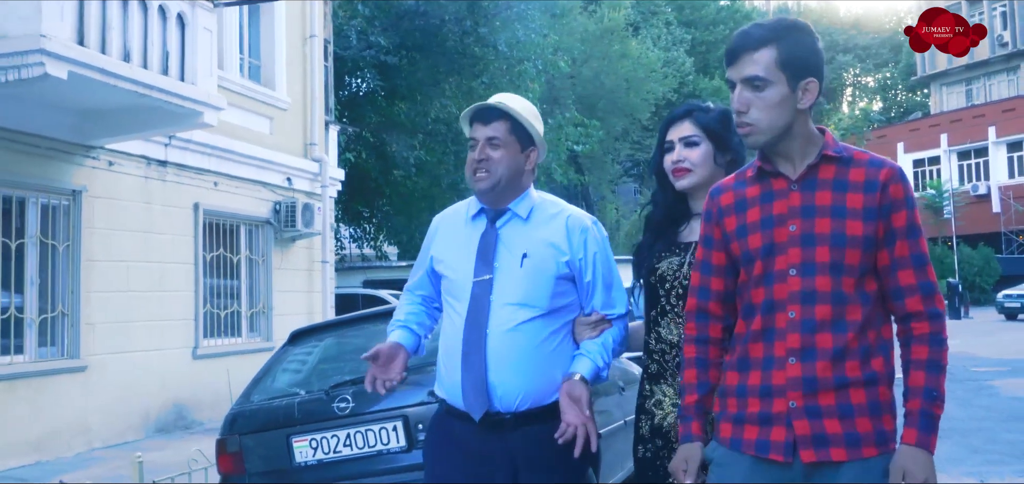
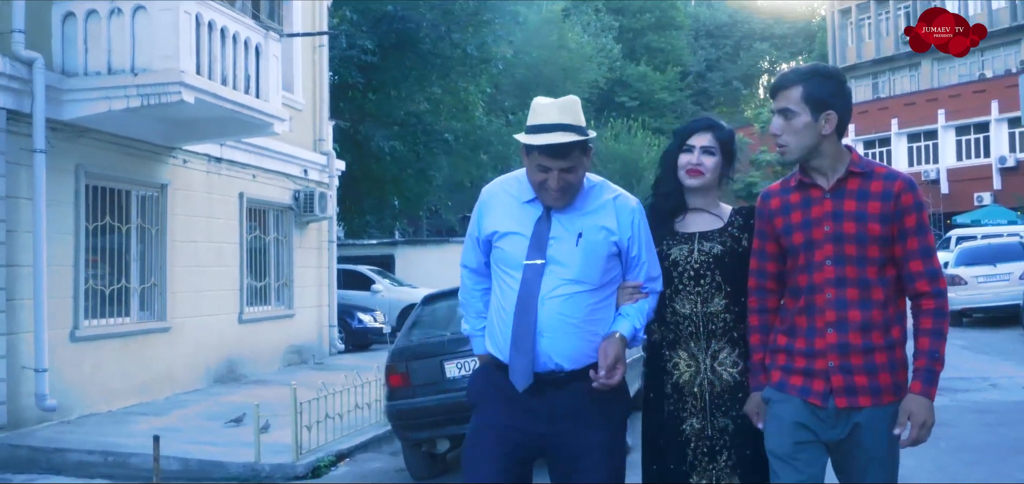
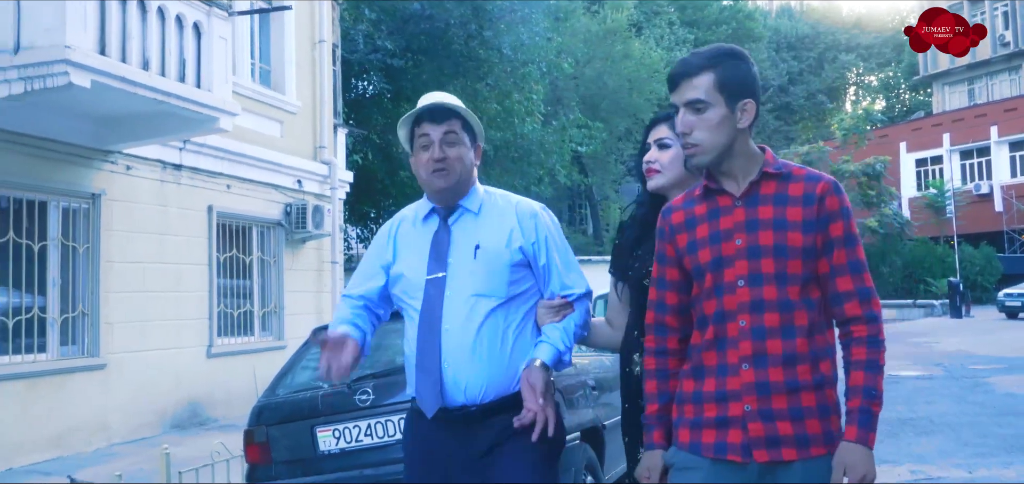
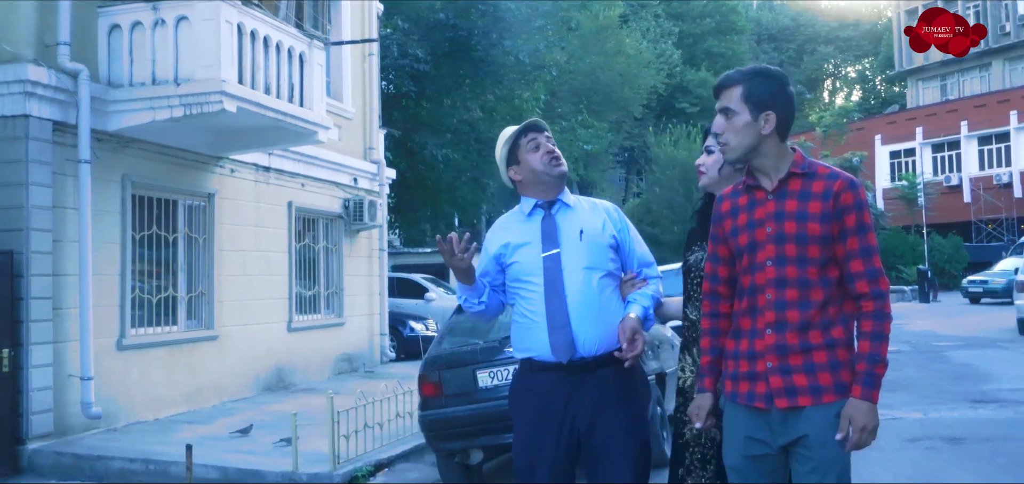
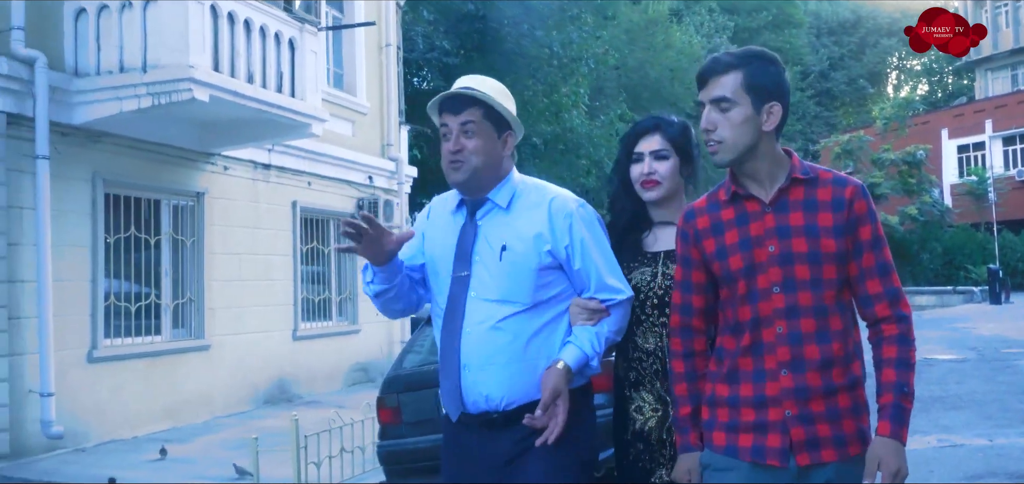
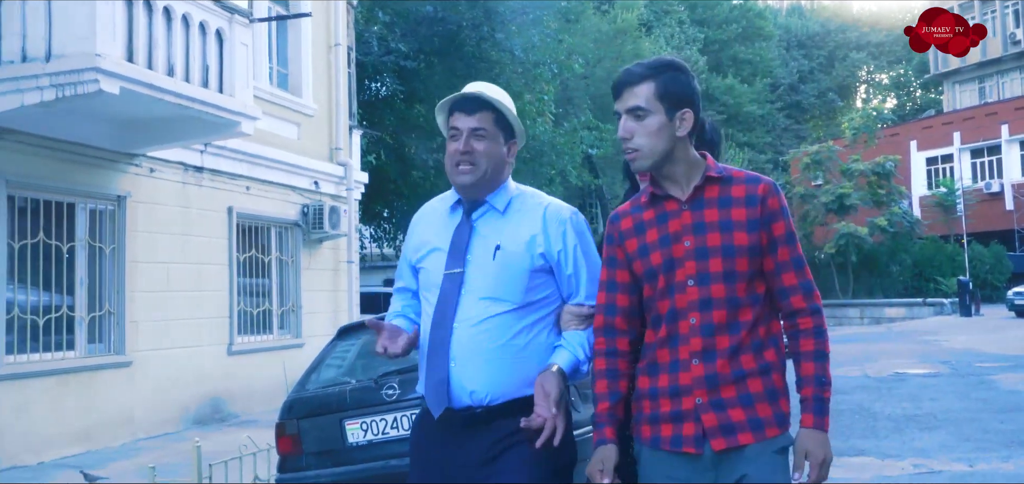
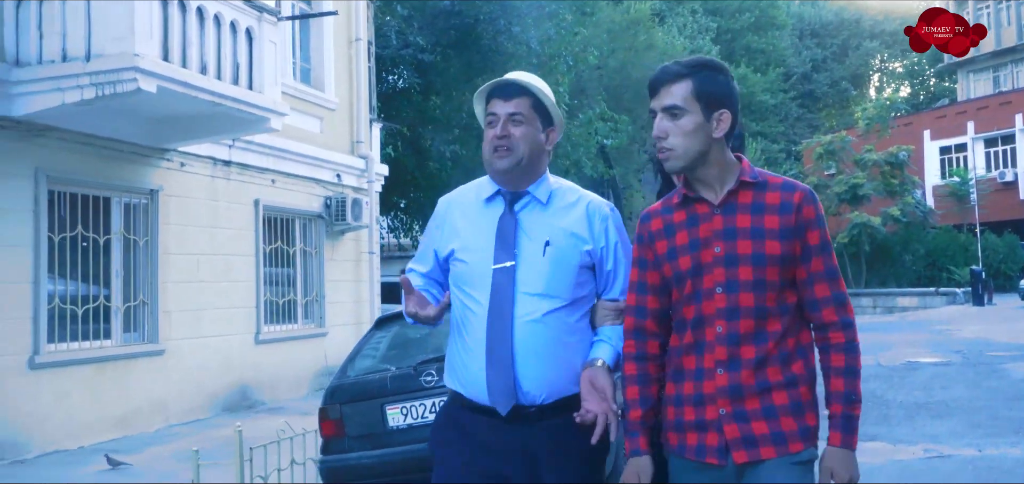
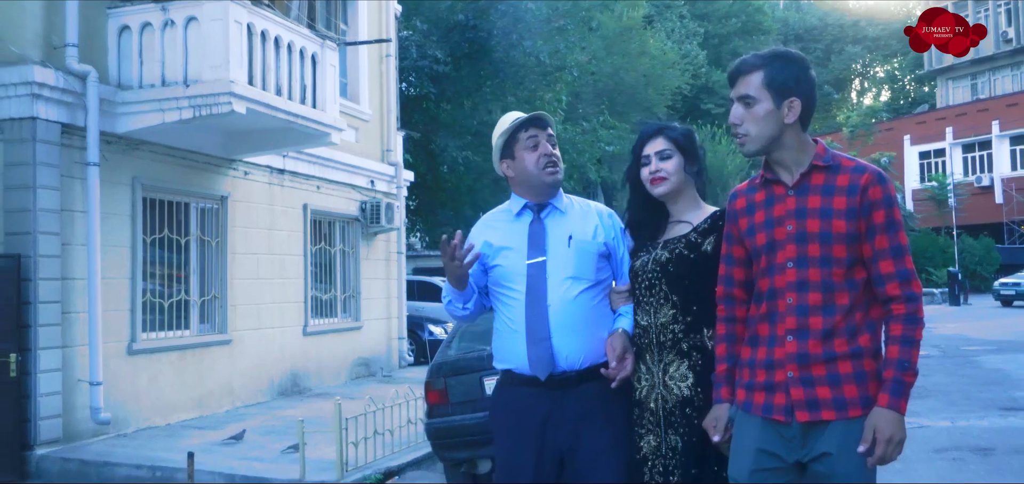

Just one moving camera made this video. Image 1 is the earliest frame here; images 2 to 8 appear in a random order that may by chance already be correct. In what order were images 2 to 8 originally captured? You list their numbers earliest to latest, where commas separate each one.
3, 6, 7, 5, 8, 4, 2
